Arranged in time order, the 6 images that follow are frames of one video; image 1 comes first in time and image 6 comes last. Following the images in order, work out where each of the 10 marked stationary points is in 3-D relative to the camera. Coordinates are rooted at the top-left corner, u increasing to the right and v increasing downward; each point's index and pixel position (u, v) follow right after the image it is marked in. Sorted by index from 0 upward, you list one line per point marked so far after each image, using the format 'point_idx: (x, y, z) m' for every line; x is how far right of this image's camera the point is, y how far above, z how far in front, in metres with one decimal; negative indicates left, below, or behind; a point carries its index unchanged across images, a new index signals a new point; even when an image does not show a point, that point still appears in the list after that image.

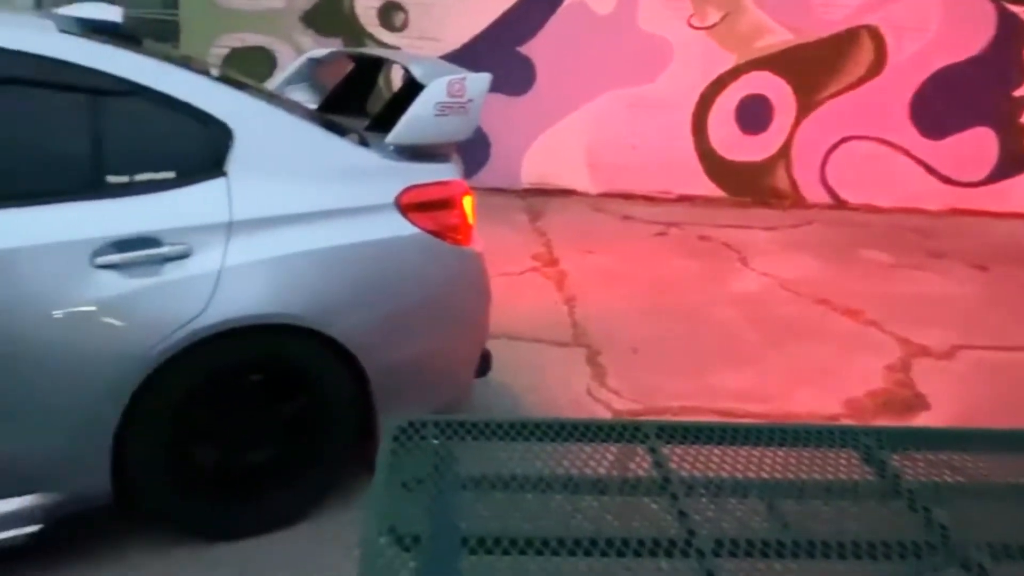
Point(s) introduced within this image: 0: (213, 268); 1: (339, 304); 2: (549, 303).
0: (-1.1, +0.1, +3.2) m
1: (-0.7, -0.1, +3.4) m
2: (+0.3, -0.1, +6.3) m
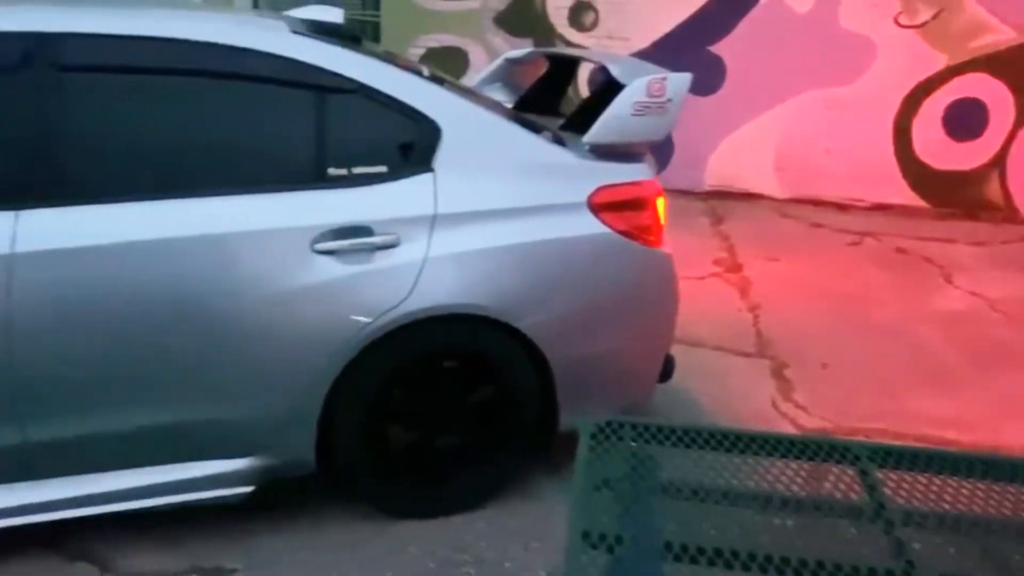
0: (-0.4, +0.1, +3.4) m
1: (+0.1, 0.0, +3.5) m
2: (+1.6, -0.2, +6.1) m
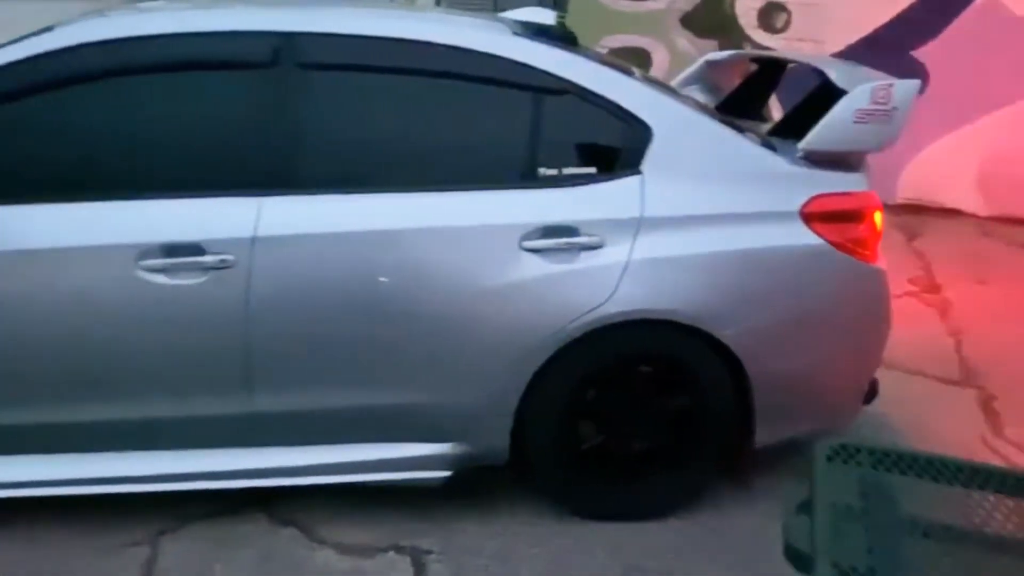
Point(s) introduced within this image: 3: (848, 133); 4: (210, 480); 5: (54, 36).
0: (+0.4, +0.1, +3.4) m
1: (+0.9, -0.1, +3.4) m
2: (+2.8, -0.3, +5.7) m
3: (+1.4, +0.7, +3.6) m
4: (-1.2, -0.8, +3.4) m
5: (-1.7, +0.9, +3.2) m
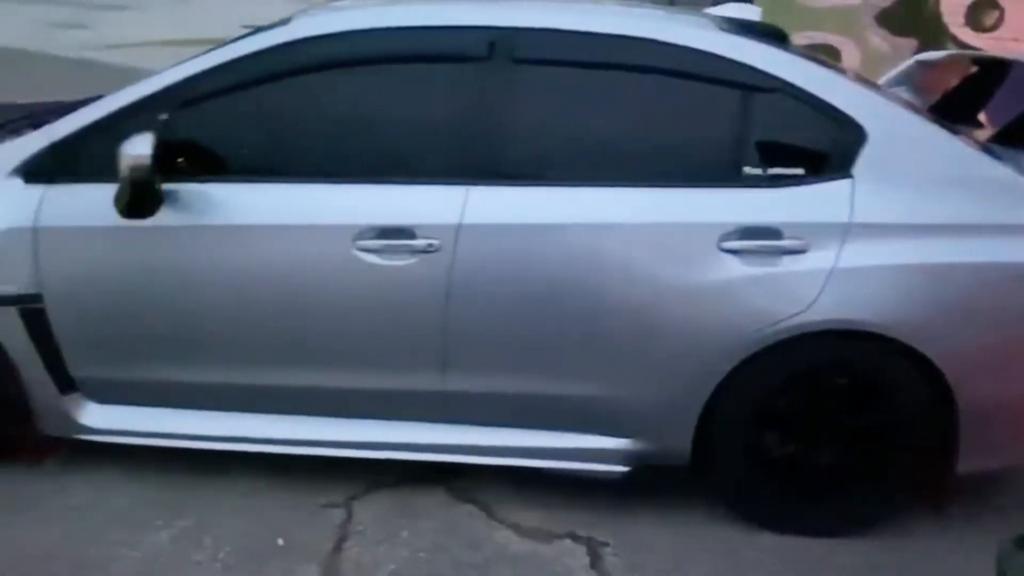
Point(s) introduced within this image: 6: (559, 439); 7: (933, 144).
0: (+1.2, +0.1, +3.2) m
1: (+1.6, -0.1, +3.2) m
2: (+4.0, -0.5, +5.2) m
3: (+2.2, +0.6, +3.3) m
4: (-0.5, -0.7, +3.5) m
5: (-0.9, +1.1, +3.4) m
6: (+0.2, -0.6, +3.5) m
7: (+1.7, +0.6, +3.3) m
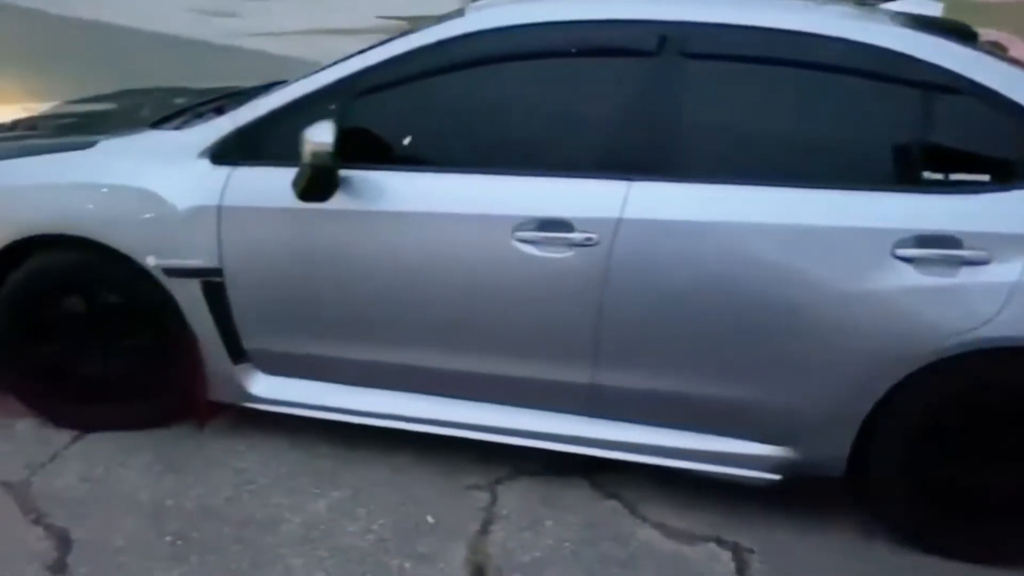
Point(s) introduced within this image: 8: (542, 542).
0: (+1.8, 0.0, +3.1) m
1: (+2.2, -0.2, +3.0) m
2: (+4.8, -0.7, +4.6) m
3: (+2.9, +0.5, +2.9) m
4: (+0.2, -0.7, +3.6) m
5: (-0.2, +1.1, +3.5) m
6: (+0.8, -0.6, +3.4) m
7: (+2.3, +0.5, +3.1) m
8: (+0.1, -1.0, +3.4) m
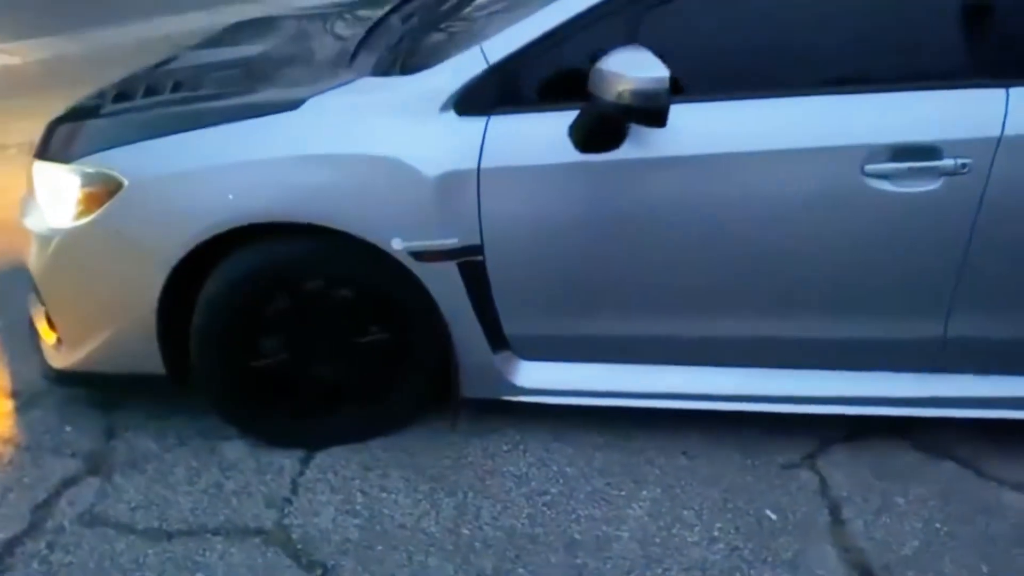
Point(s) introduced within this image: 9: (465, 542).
0: (+2.9, +0.4, +2.5) m
1: (+3.4, +0.1, +2.5) m
2: (+5.9, +0.2, +4.3) m
3: (+4.0, +0.9, +2.4) m
4: (+1.4, -0.4, +3.1) m
5: (+0.8, +1.3, +2.8) m
6: (+2.0, -0.3, +2.9) m
7: (+3.4, +0.9, +2.5) m
8: (+1.4, -0.8, +2.9) m
9: (-0.2, -0.8, +2.8) m
